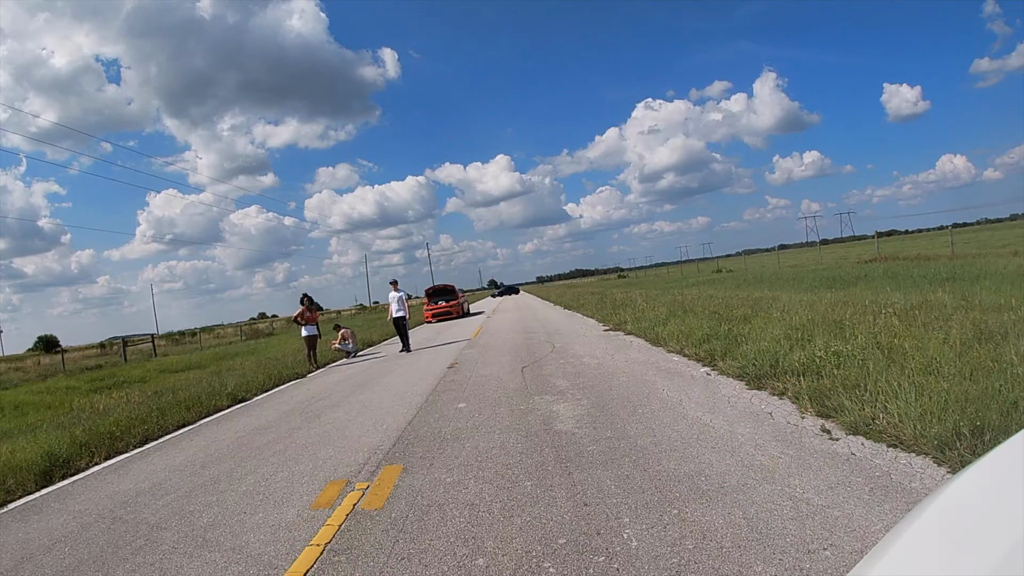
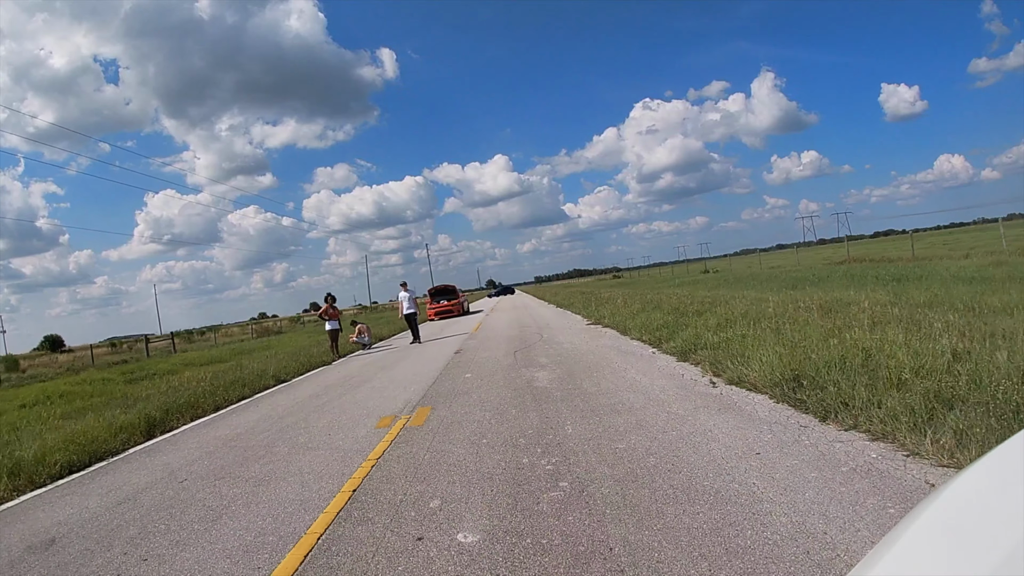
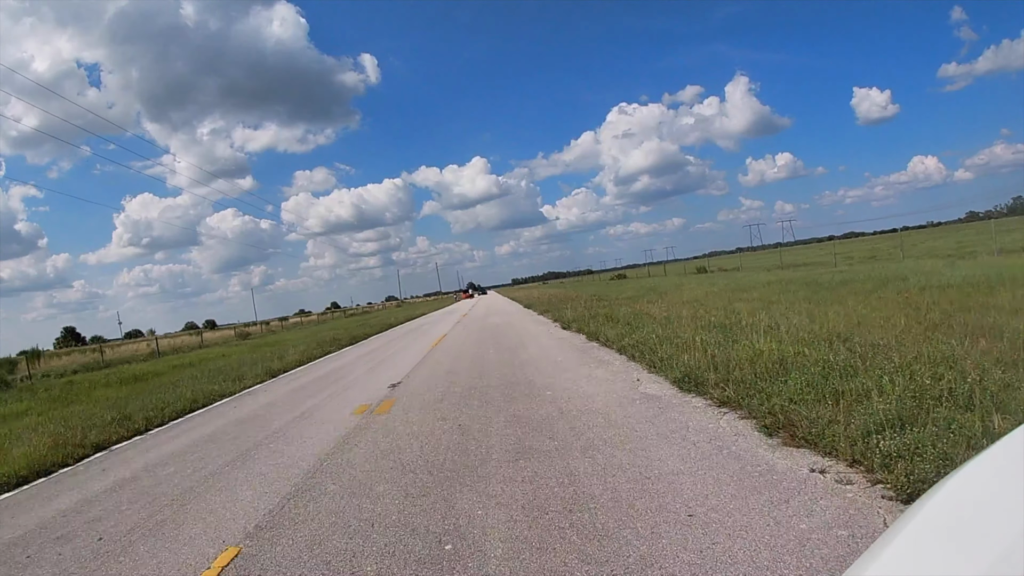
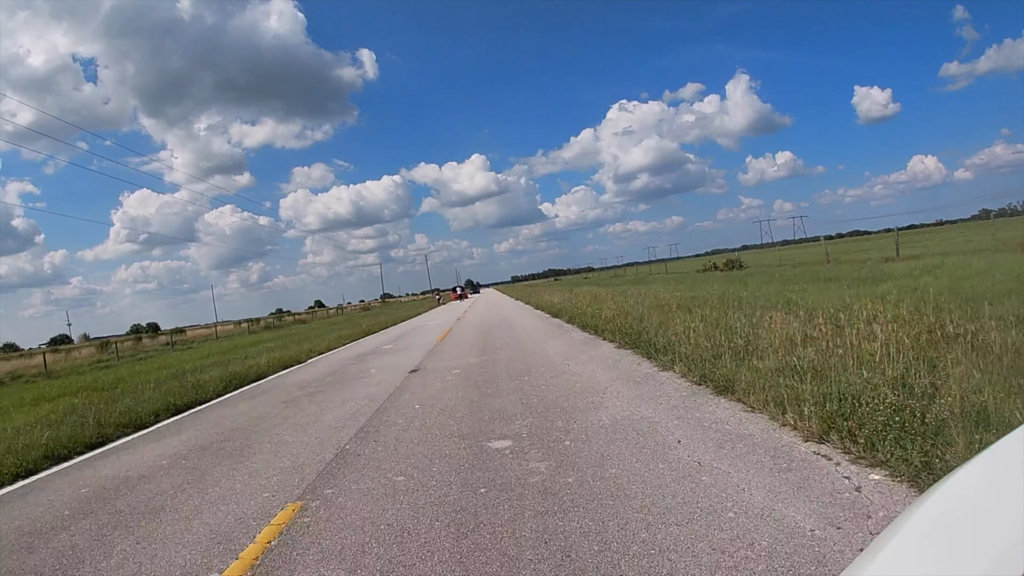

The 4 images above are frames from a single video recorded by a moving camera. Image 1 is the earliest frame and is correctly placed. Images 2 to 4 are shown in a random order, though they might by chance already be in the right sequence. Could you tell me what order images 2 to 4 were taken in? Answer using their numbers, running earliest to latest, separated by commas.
2, 4, 3
